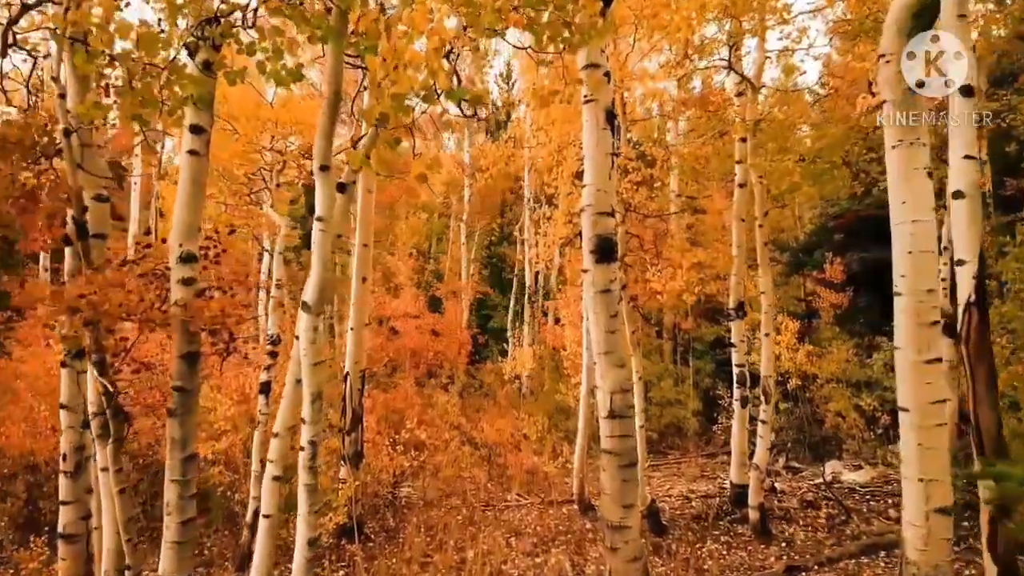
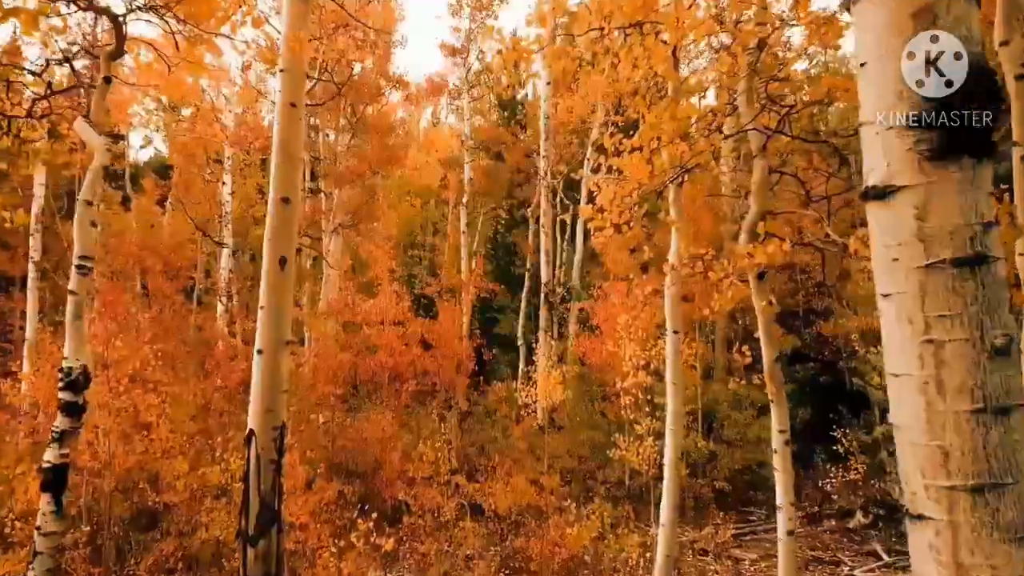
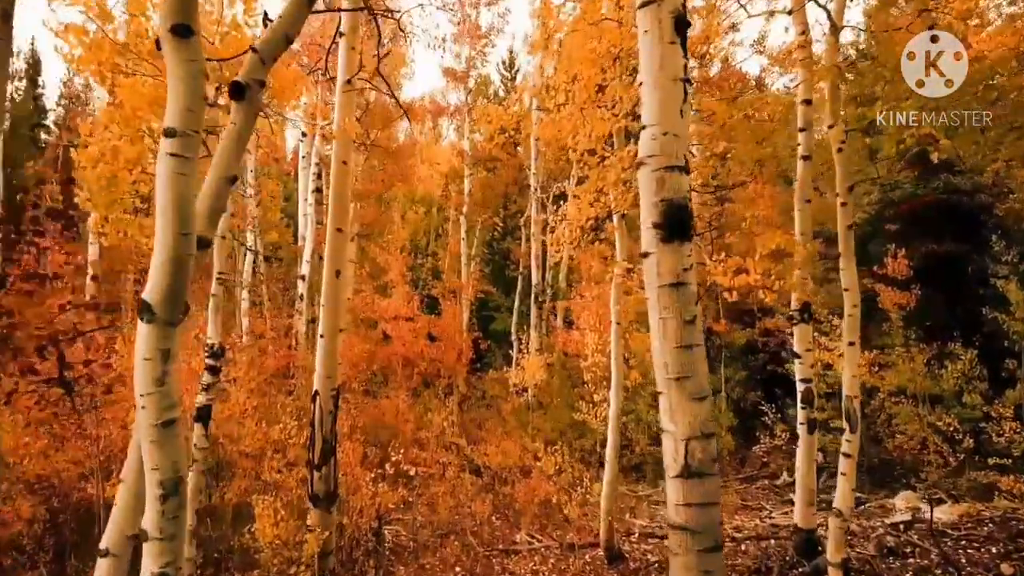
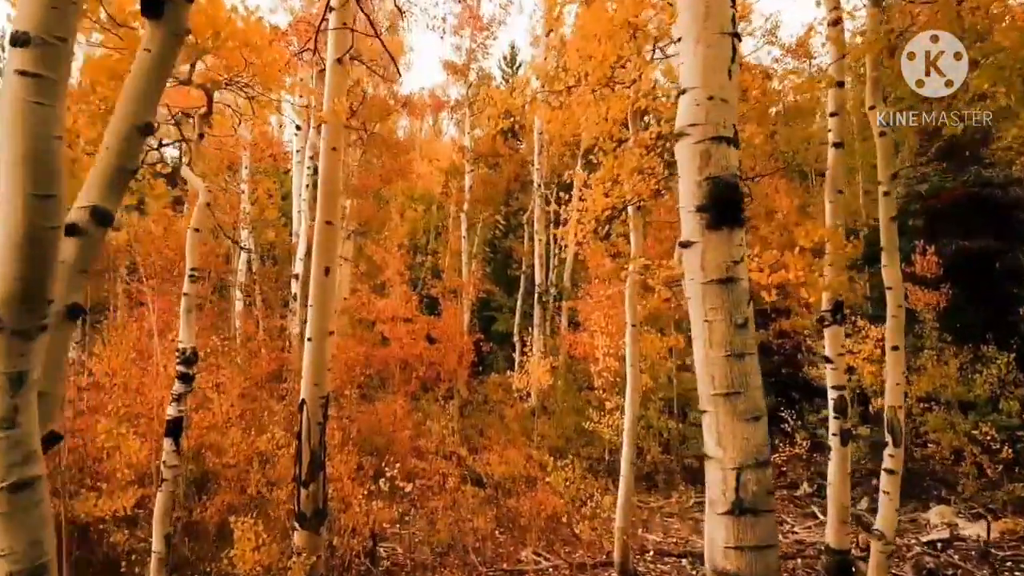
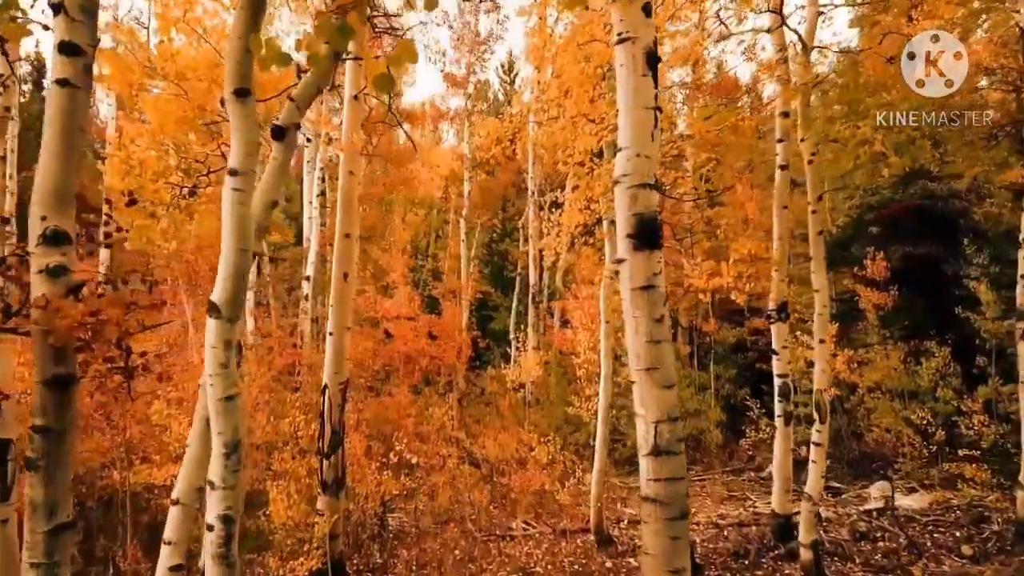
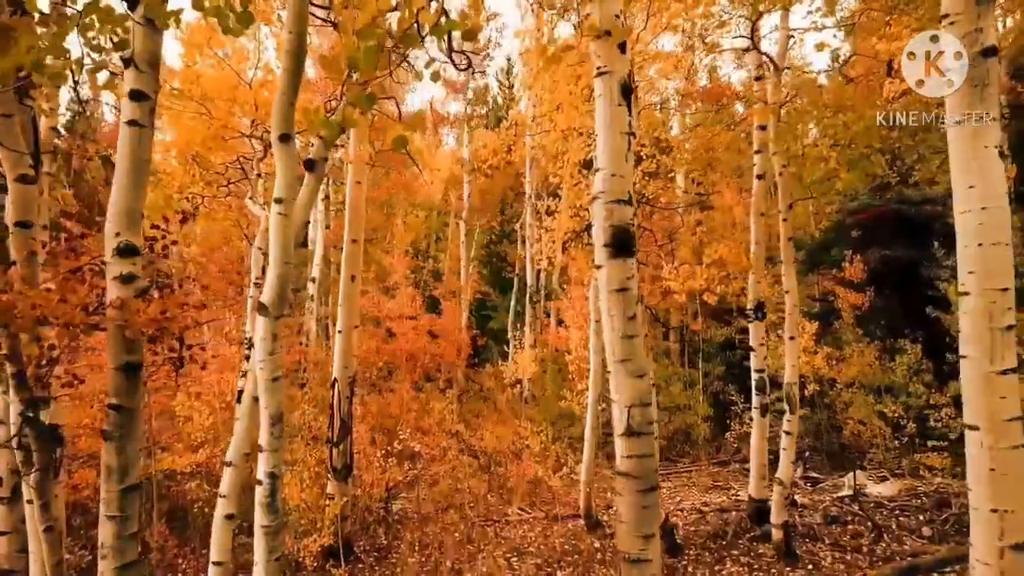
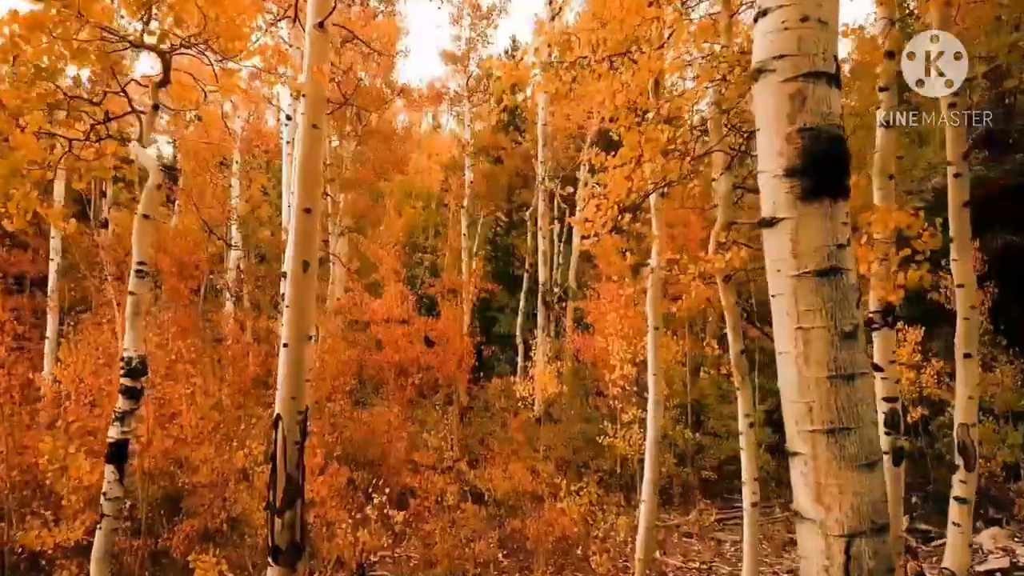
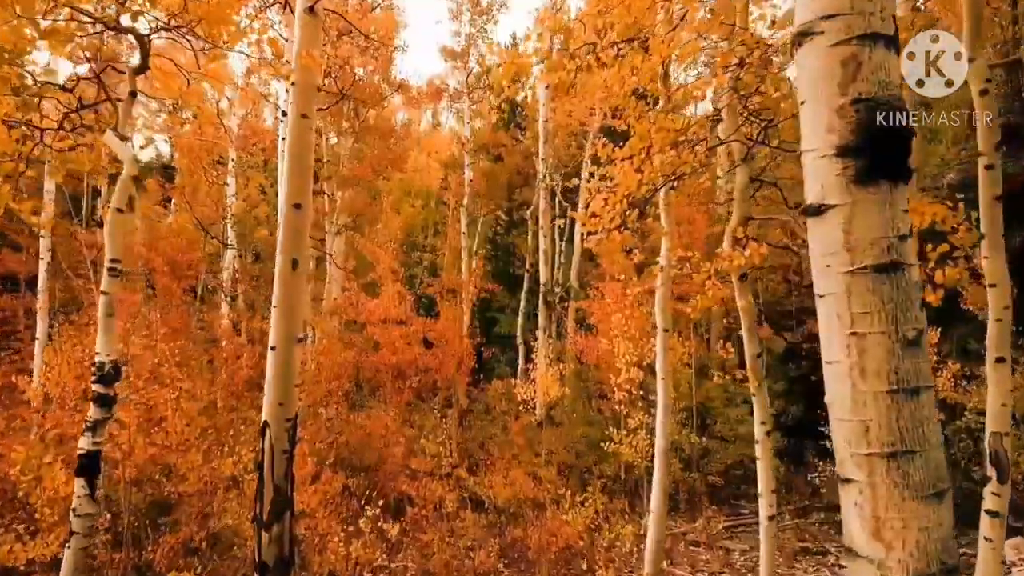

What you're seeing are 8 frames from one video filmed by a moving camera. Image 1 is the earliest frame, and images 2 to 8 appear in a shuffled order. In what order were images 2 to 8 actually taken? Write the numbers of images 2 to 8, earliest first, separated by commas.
6, 5, 3, 4, 7, 8, 2
